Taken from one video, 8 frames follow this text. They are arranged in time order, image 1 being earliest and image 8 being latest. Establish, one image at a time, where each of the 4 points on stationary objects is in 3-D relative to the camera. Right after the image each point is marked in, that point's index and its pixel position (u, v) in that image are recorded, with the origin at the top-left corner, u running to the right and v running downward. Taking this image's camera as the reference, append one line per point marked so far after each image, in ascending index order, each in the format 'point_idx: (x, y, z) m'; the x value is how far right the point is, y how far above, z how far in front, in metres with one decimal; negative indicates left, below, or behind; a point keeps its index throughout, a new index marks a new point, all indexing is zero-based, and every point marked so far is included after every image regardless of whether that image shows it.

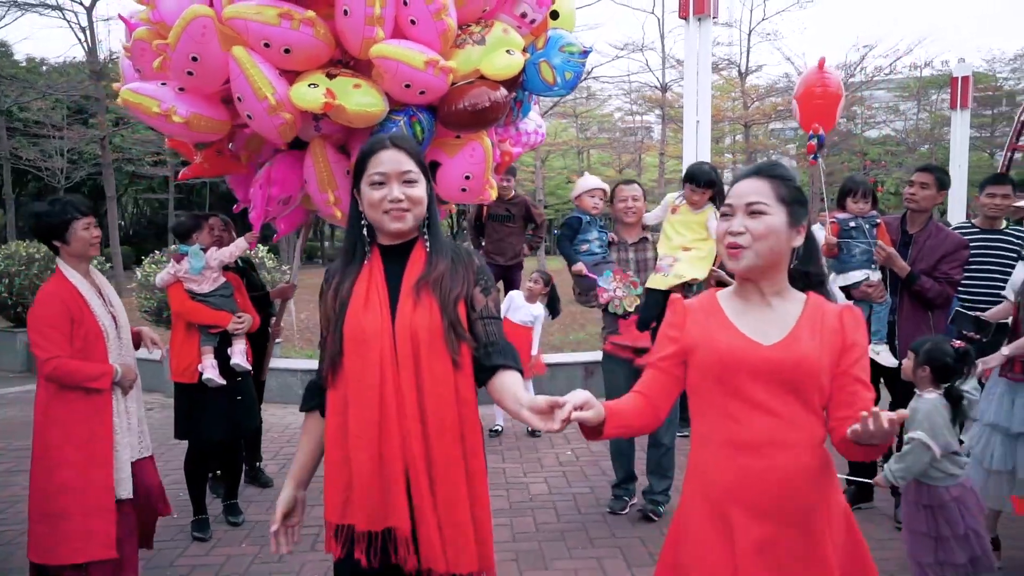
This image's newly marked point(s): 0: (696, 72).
0: (+2.0, +2.5, +8.9) m
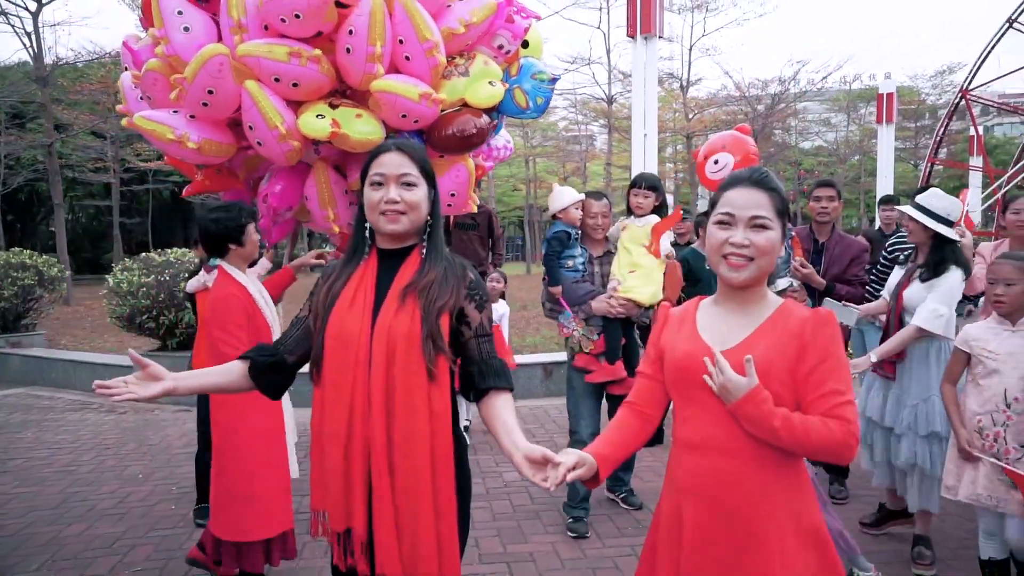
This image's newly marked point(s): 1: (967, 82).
0: (+1.5, +2.4, +9.4) m
1: (+10.2, +4.6, +18.3) m
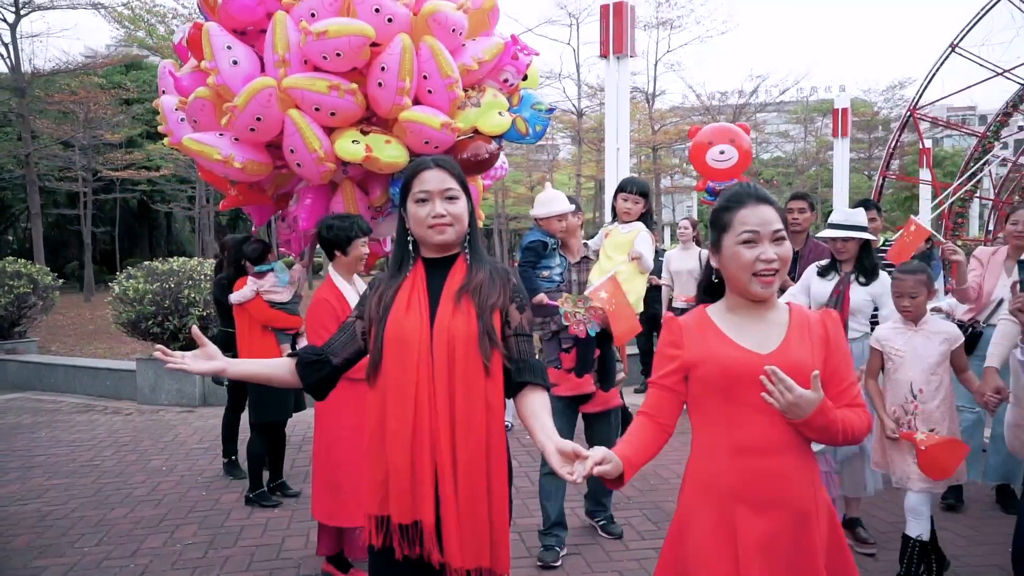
0: (+1.3, +2.4, +10.0) m
1: (+9.6, +4.5, +19.3) m
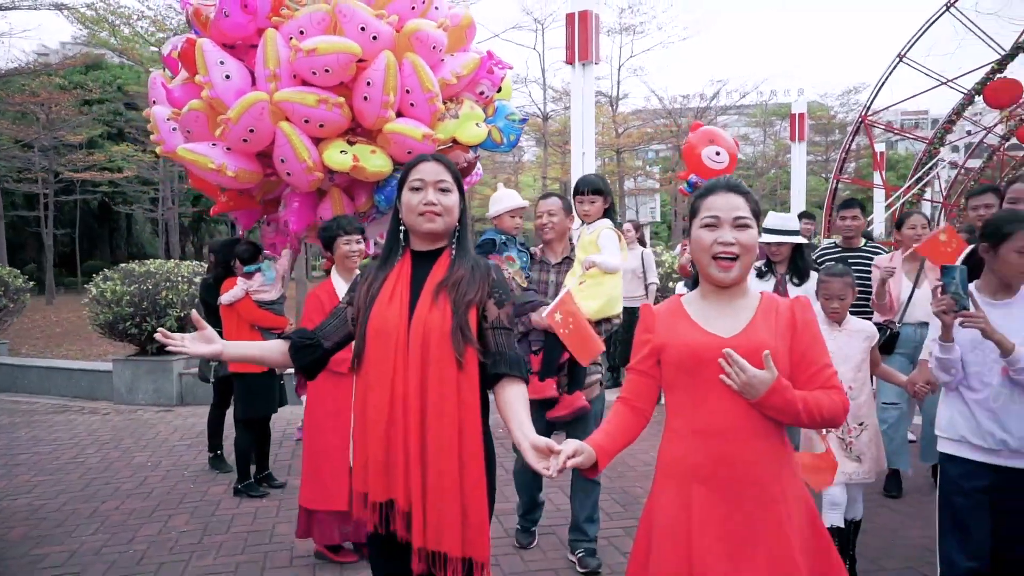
0: (+0.9, +2.4, +10.3) m
1: (+8.7, +4.5, +20.0) m
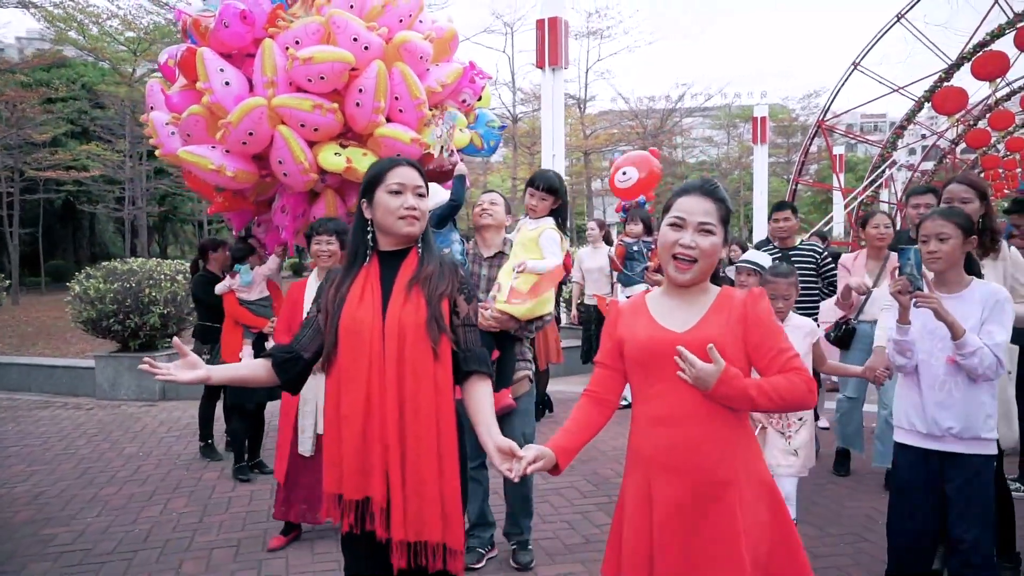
0: (+0.5, +2.4, +10.7) m
1: (+8.0, +4.5, +20.6) m
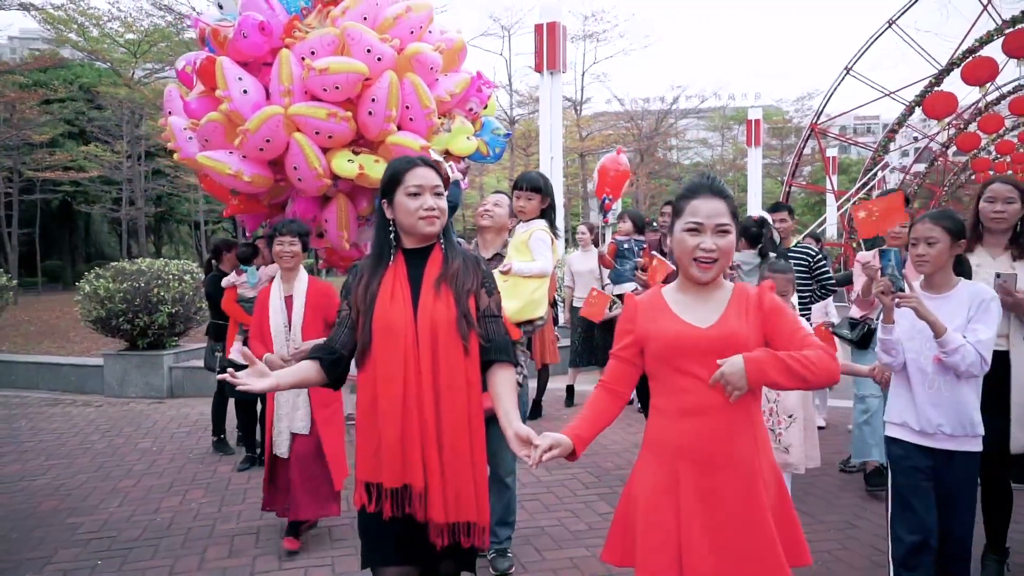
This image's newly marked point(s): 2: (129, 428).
0: (+0.5, +2.4, +10.9) m
1: (+7.9, +4.5, +20.8) m
2: (-3.1, -1.2, +6.7) m
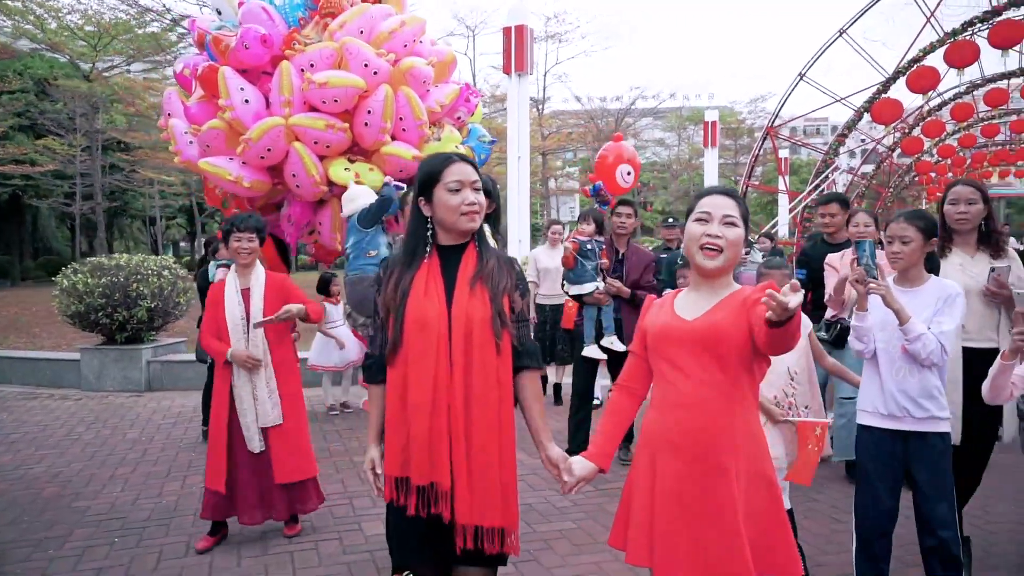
0: (+0.1, +2.4, +11.2) m
1: (+6.9, +4.6, +21.5) m
2: (-3.3, -1.1, +6.8) m
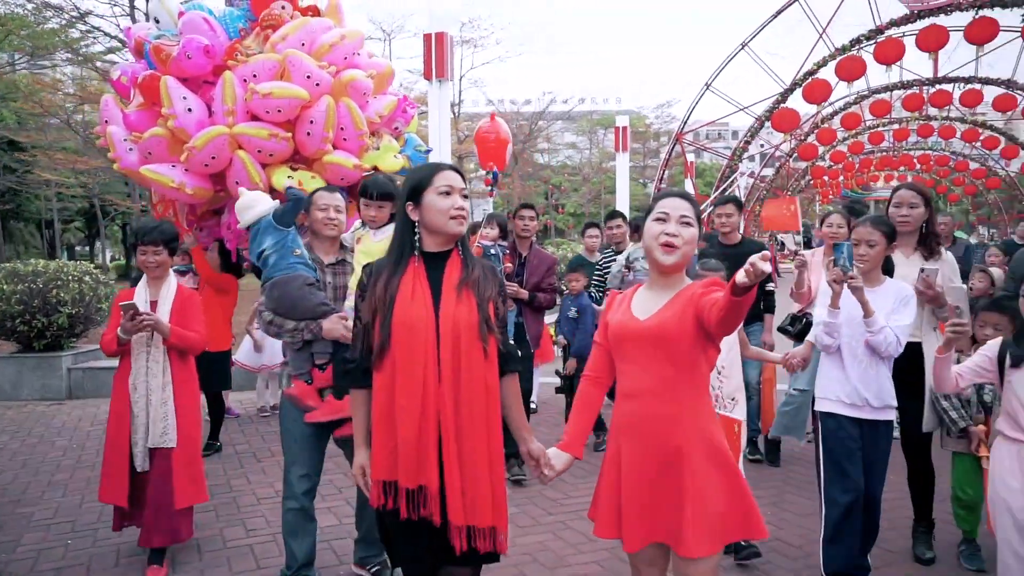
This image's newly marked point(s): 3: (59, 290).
0: (-1.0, +2.4, +11.4) m
1: (+4.7, +4.6, +22.5) m
2: (-3.9, -1.2, +6.7) m
3: (-4.4, 0.0, +7.8) m
